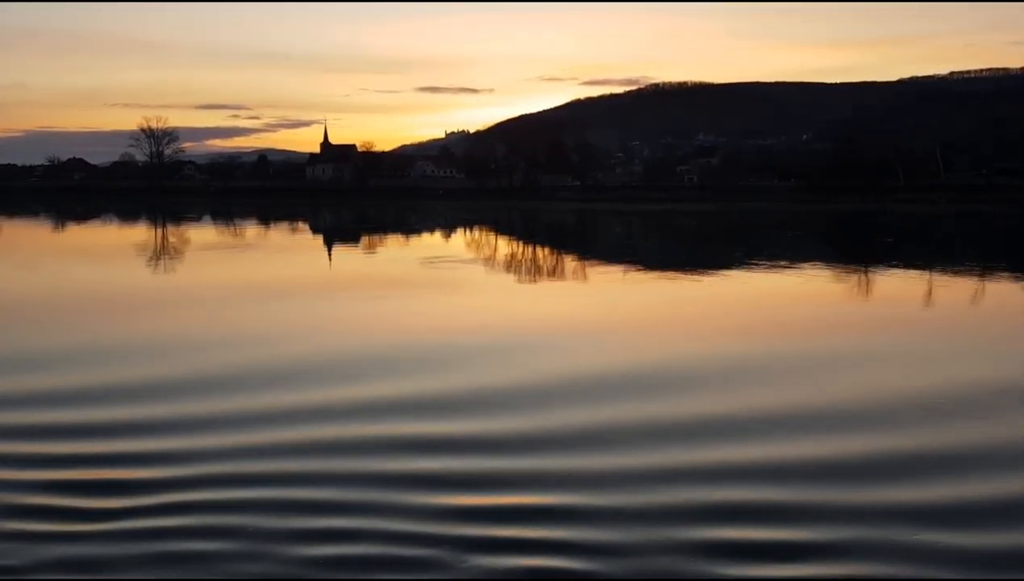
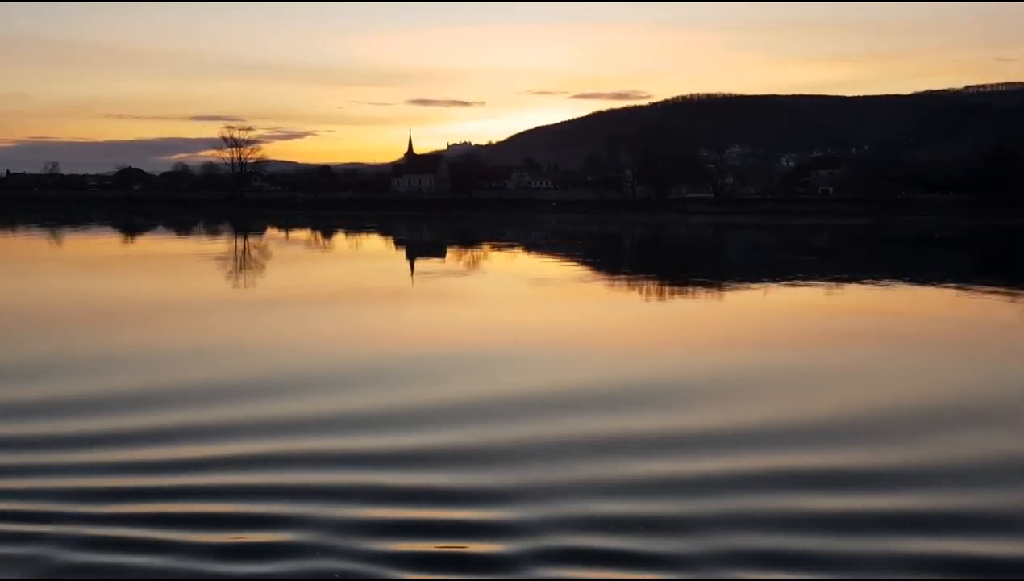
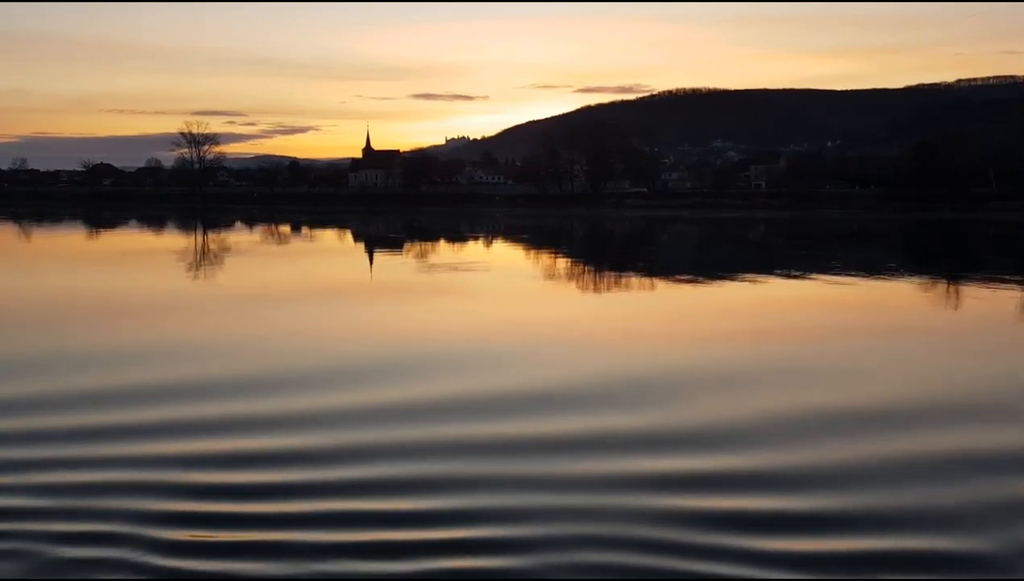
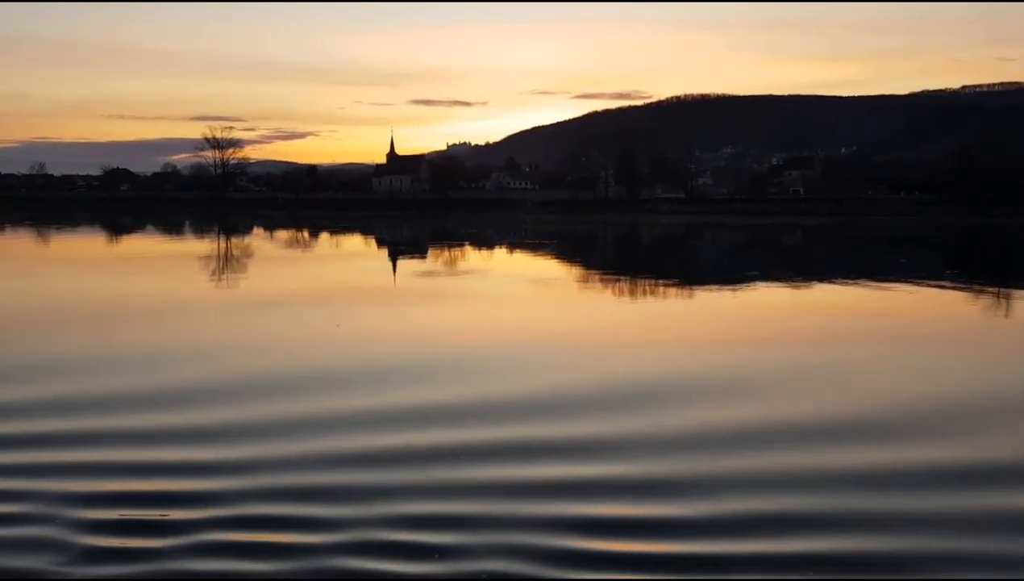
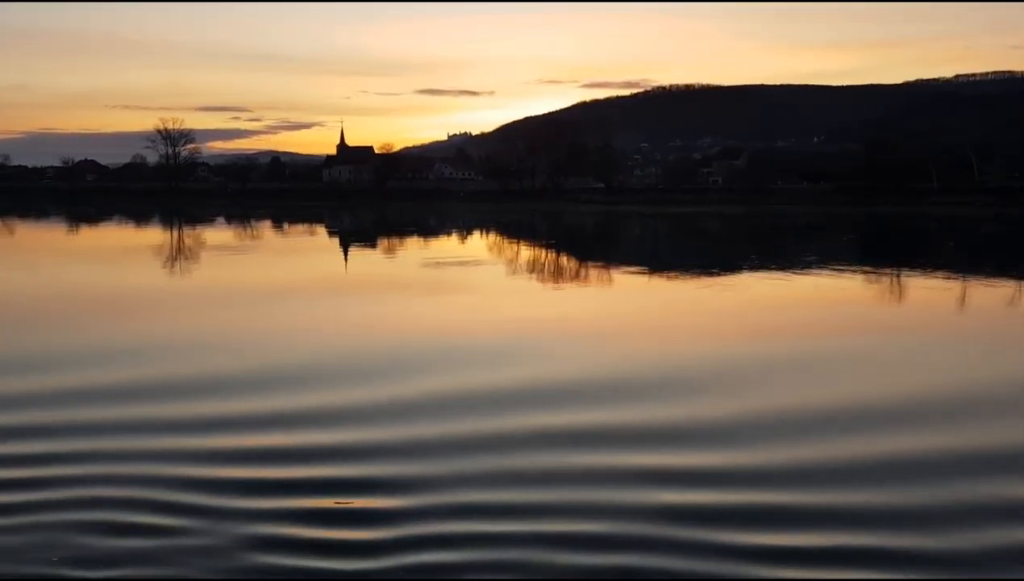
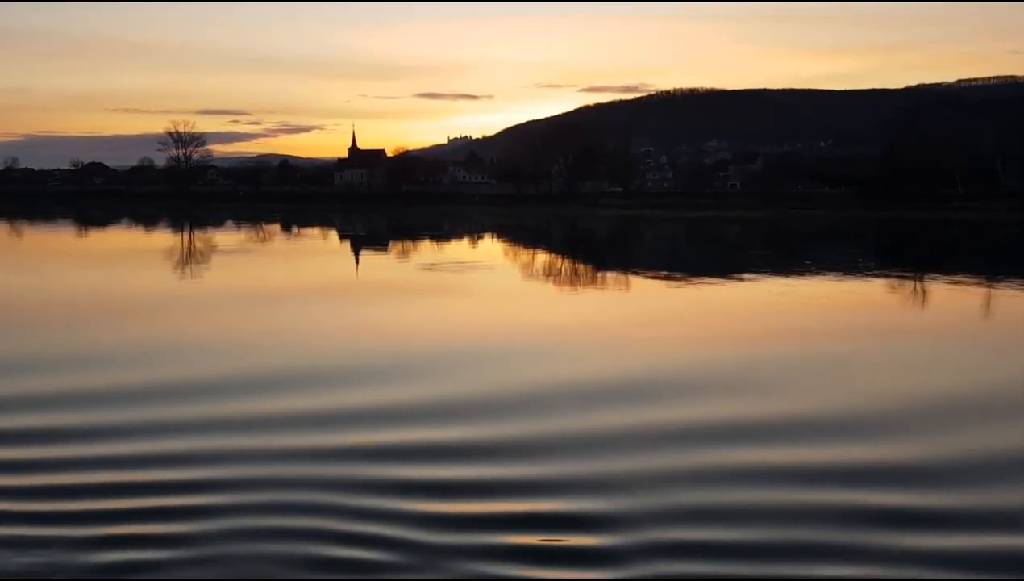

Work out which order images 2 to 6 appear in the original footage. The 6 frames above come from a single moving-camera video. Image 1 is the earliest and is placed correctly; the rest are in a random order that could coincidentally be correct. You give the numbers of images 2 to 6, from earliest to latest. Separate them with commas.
5, 6, 3, 4, 2
